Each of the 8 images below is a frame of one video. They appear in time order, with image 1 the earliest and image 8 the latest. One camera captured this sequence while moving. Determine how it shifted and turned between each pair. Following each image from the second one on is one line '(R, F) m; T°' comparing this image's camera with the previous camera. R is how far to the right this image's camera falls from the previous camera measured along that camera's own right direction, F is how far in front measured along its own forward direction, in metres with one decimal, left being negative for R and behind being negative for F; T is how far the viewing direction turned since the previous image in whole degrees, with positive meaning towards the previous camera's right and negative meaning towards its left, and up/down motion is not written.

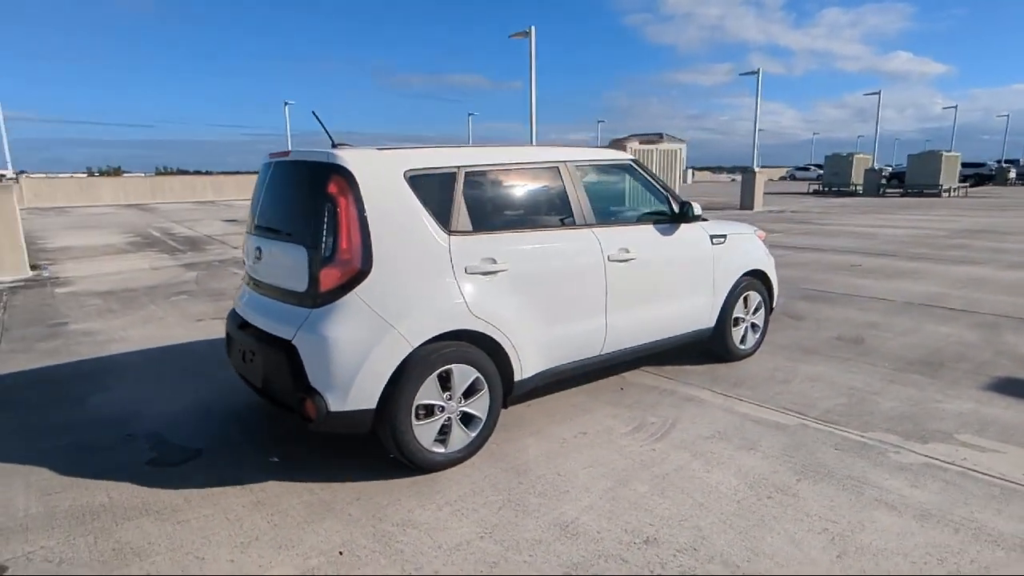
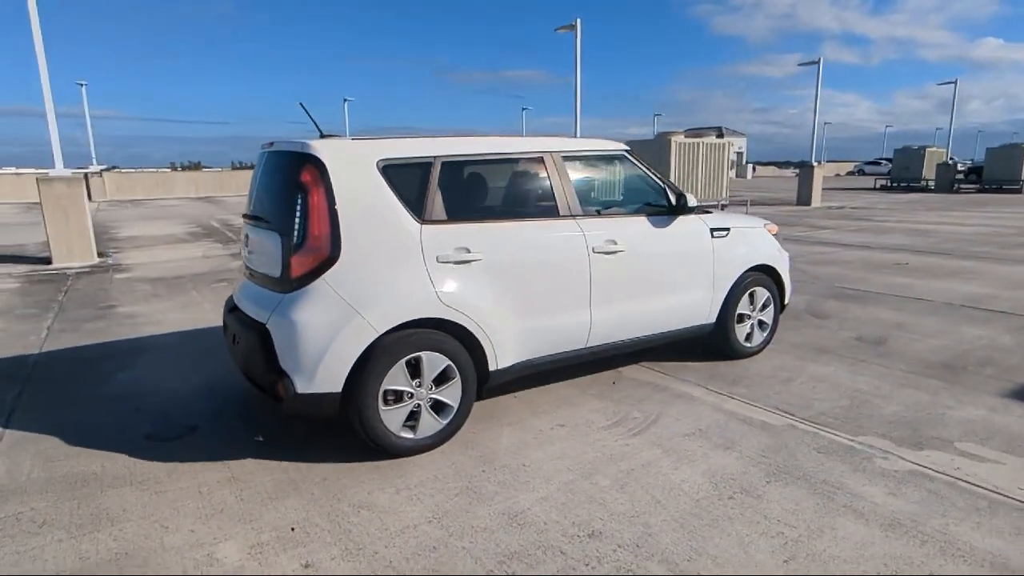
(+0.5, 0.0) m; -6°
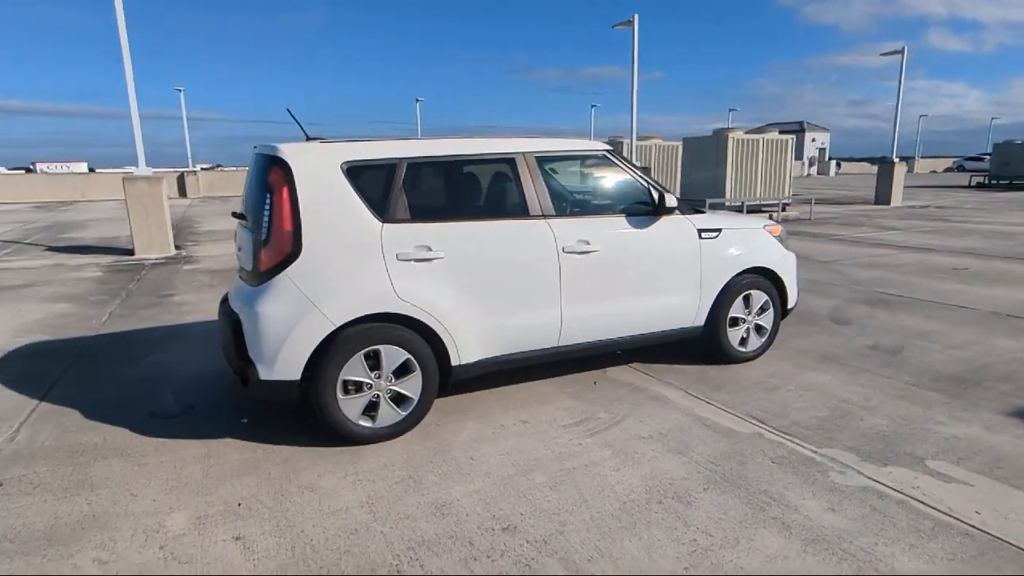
(+0.7, 0.0) m; -7°
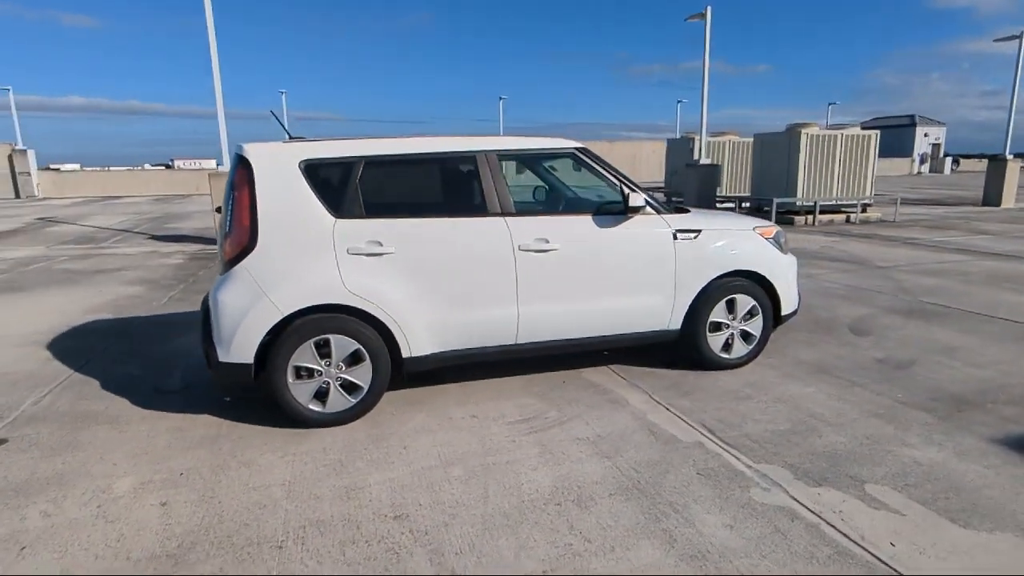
(+0.9, 0.0) m; -9°
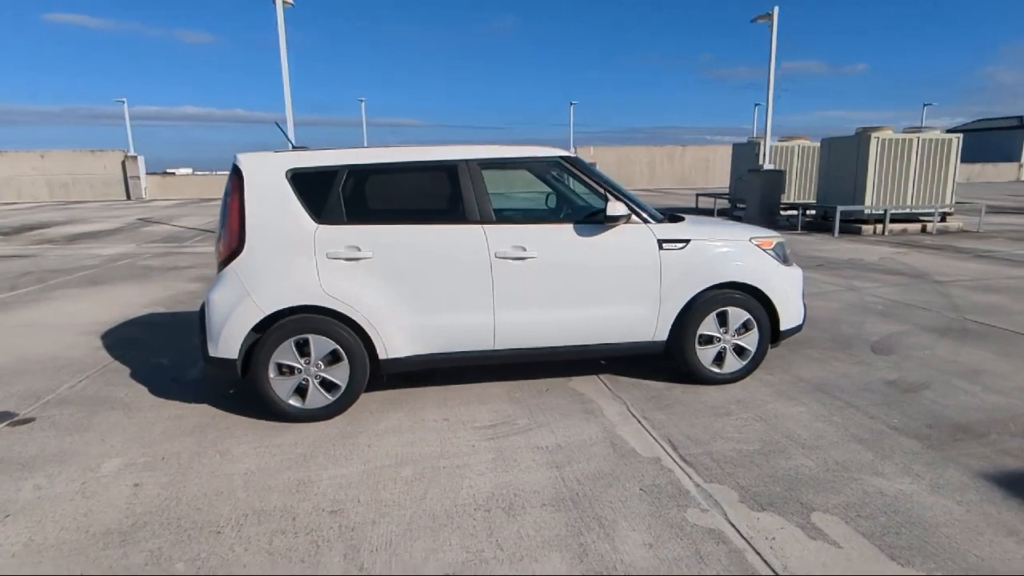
(+0.7, 0.0) m; -7°
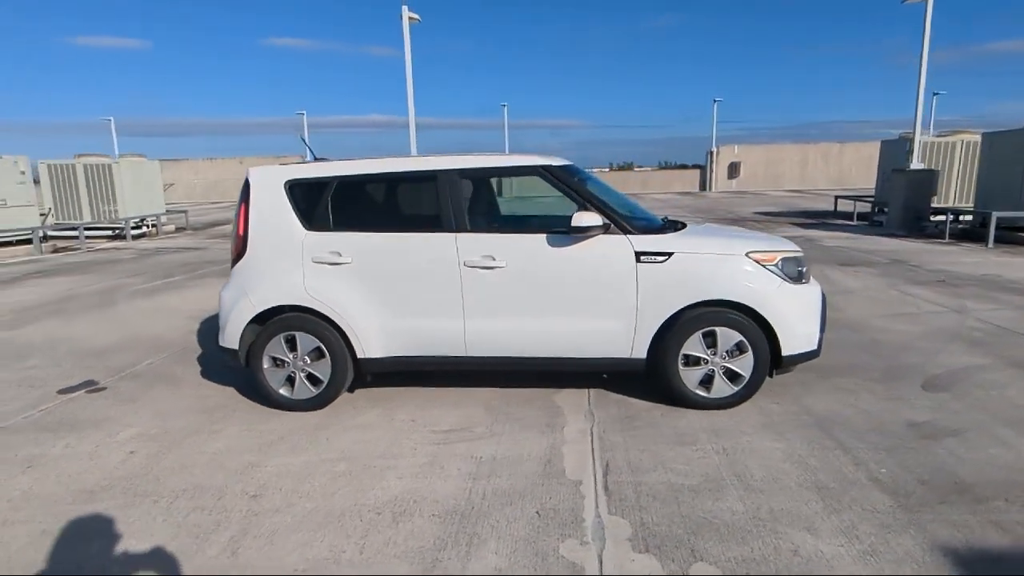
(+1.2, +0.2) m; -14°
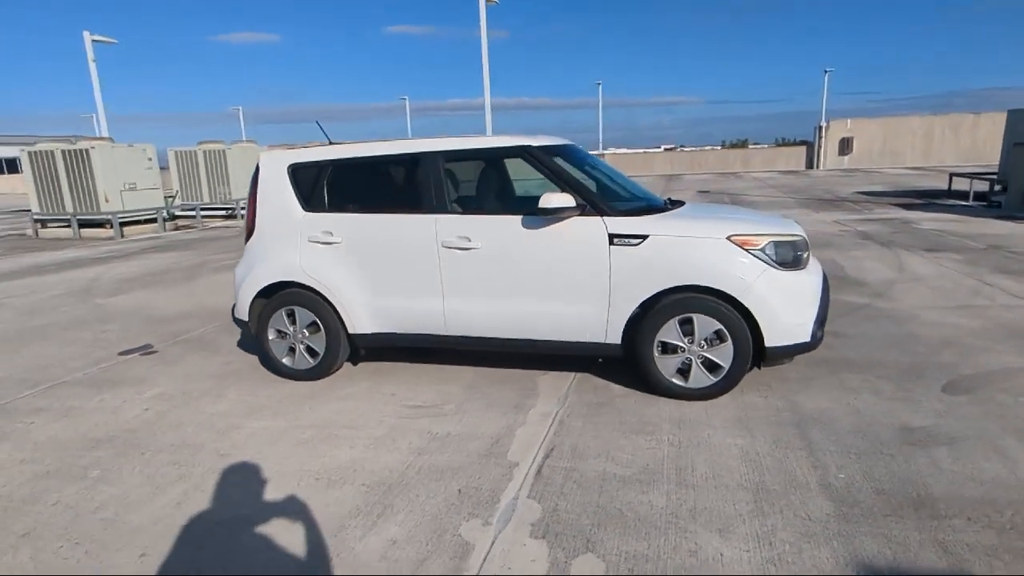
(+0.9, +0.1) m; -10°
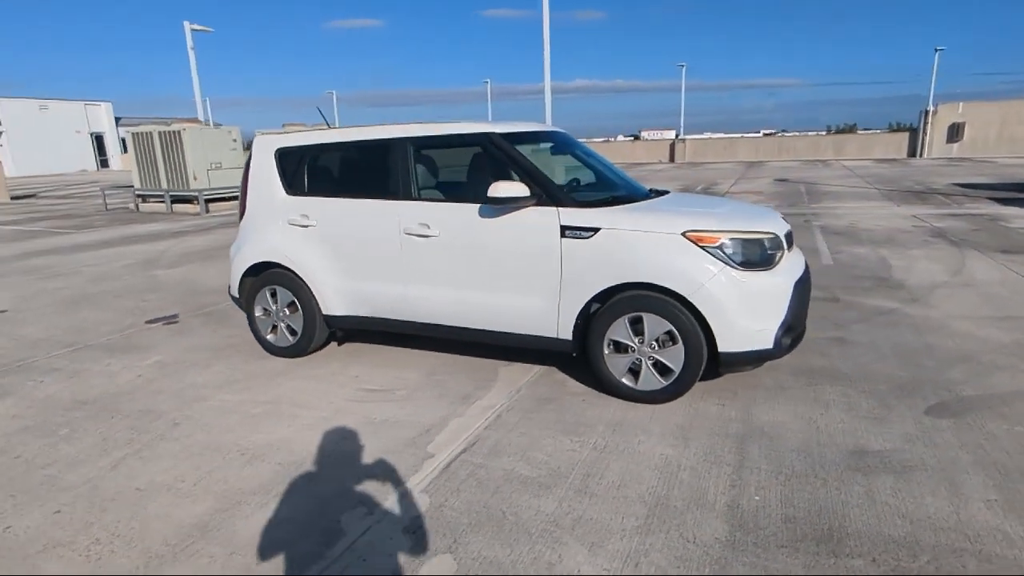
(+0.9, +0.1) m; -8°
